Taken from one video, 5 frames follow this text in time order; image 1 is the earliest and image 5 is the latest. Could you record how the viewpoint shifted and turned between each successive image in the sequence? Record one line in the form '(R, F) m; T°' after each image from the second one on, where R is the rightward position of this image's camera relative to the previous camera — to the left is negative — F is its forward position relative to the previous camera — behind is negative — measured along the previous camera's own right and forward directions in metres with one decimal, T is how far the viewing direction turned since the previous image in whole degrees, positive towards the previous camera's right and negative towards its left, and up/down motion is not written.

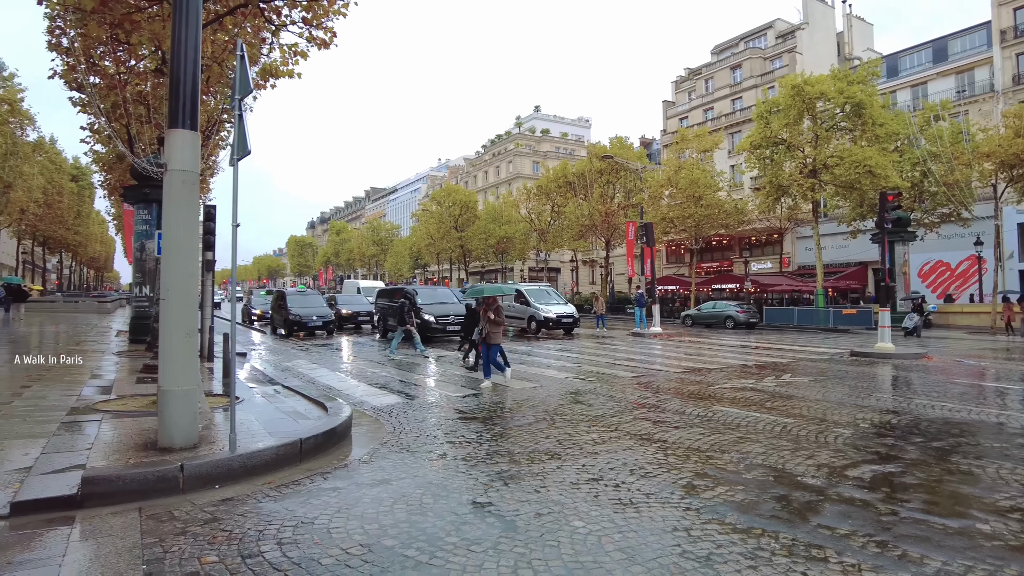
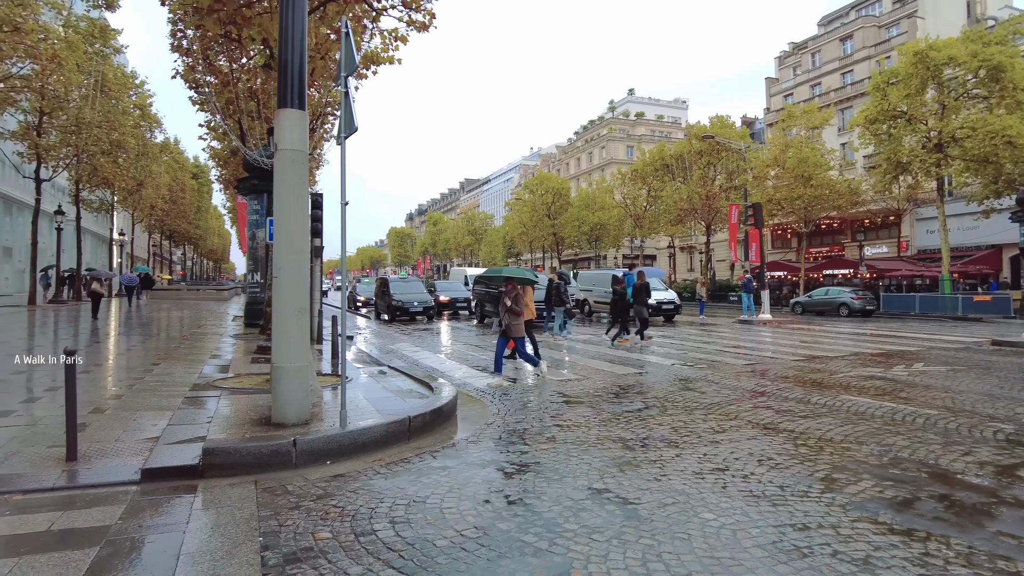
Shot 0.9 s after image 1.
(-0.1, +0.2) m; -8°
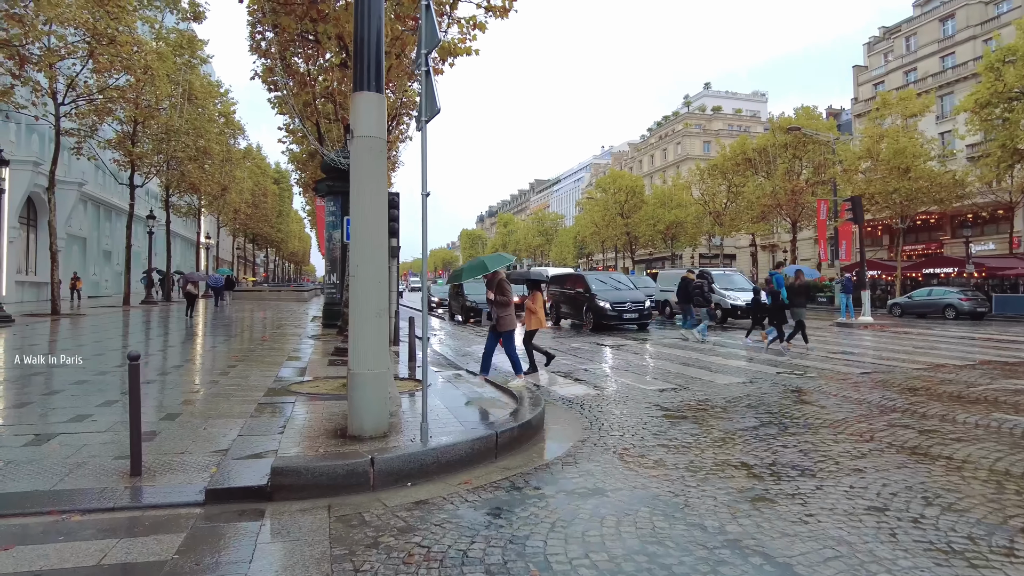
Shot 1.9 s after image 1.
(-0.2, +0.6) m; -6°
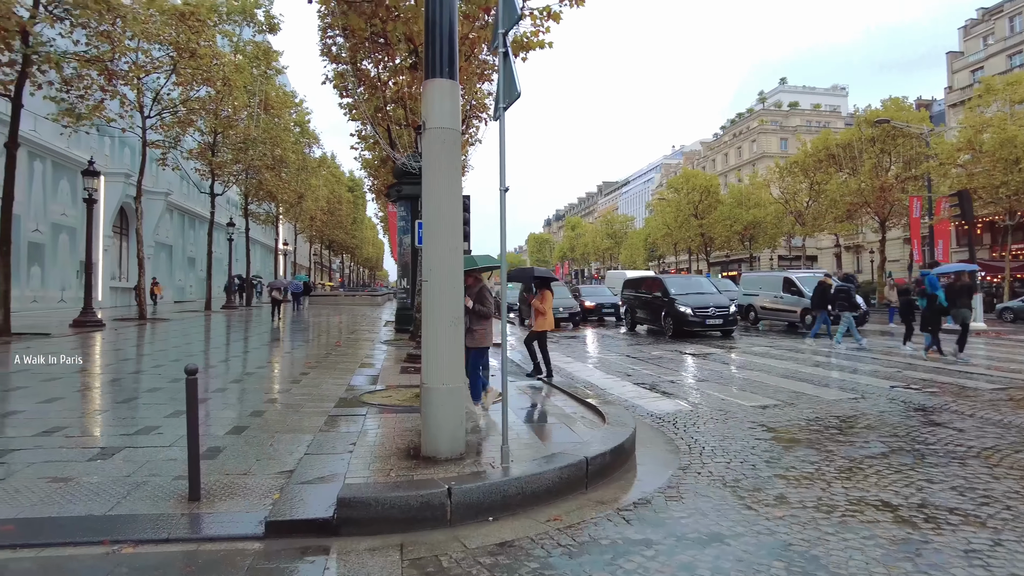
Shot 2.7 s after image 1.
(-0.1, +0.5) m; -6°
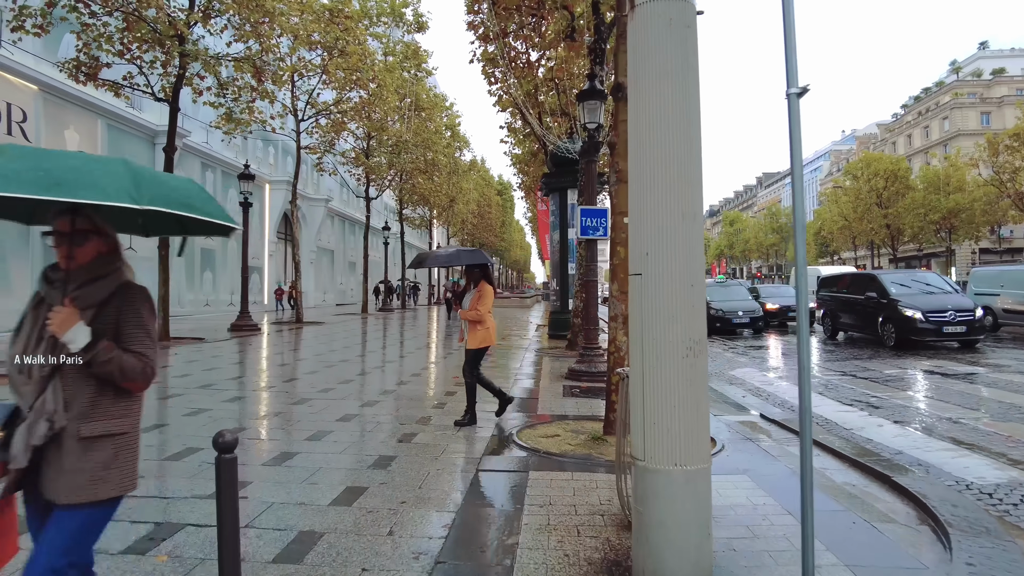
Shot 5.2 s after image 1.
(-0.5, +1.8) m; -13°
